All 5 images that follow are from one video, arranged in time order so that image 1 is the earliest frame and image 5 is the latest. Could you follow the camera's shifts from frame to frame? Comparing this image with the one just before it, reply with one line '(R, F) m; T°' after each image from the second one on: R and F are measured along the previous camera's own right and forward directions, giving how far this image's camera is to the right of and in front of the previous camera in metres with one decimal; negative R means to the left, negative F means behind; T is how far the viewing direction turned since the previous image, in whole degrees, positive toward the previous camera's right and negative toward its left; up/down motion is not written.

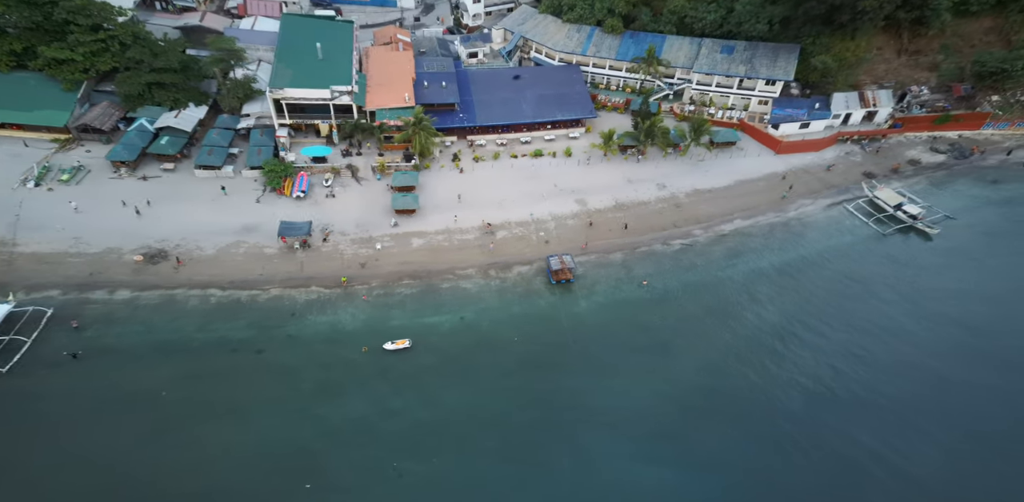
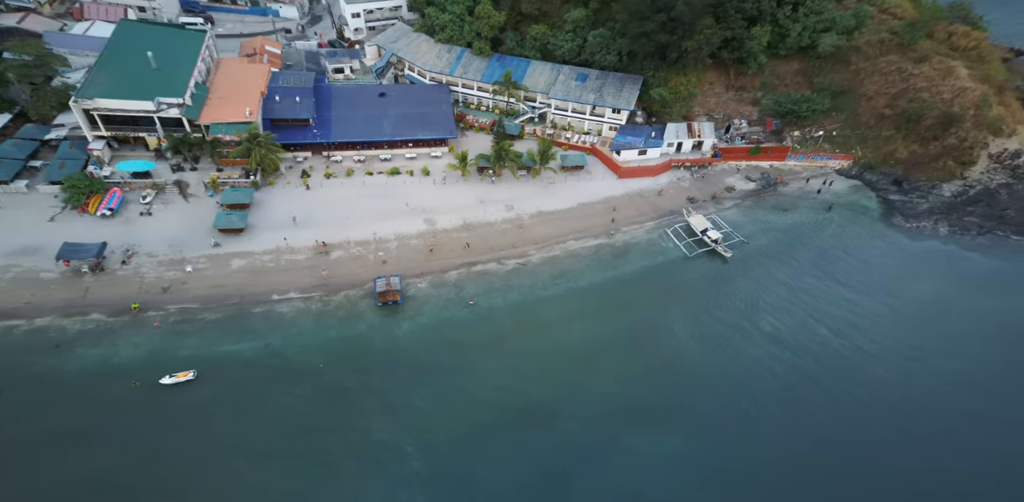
(+11.2, -1.8) m; +7°
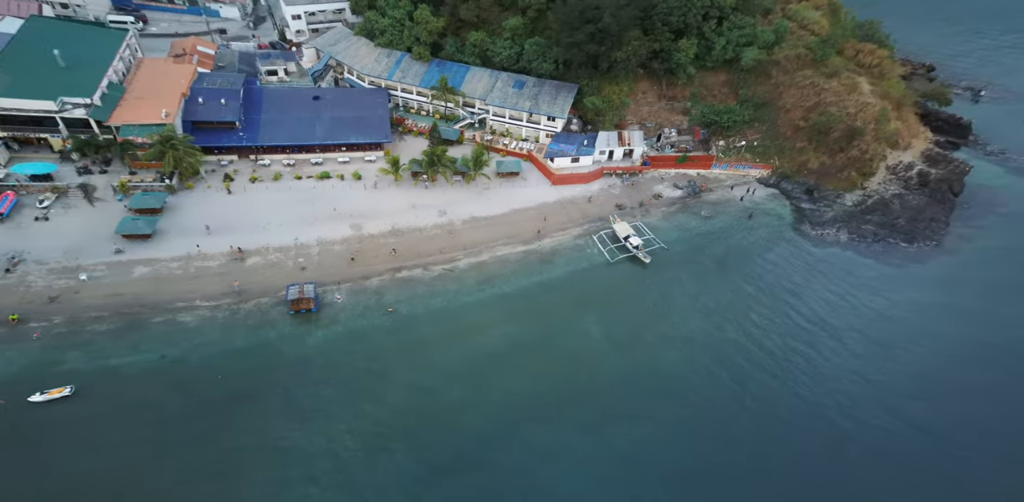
(+5.4, -0.3) m; +3°
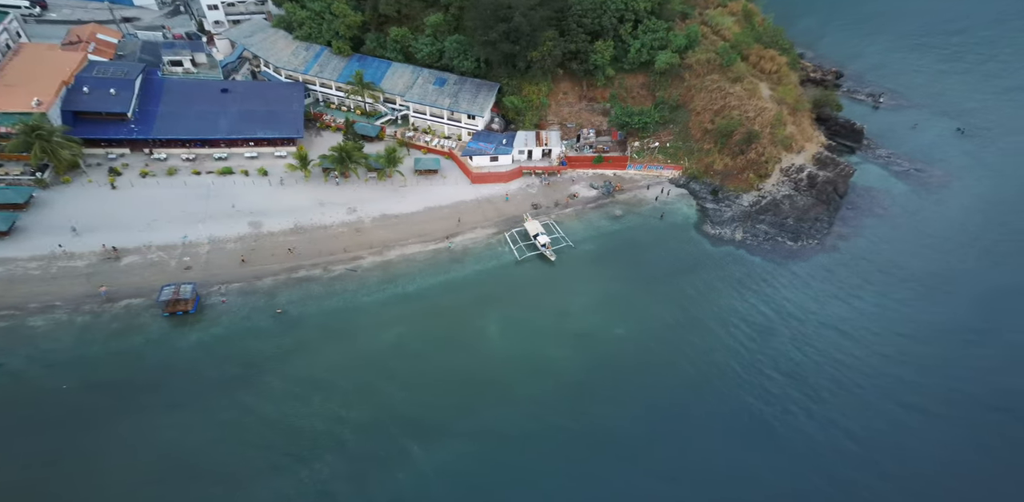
(+6.8, +0.4) m; +4°
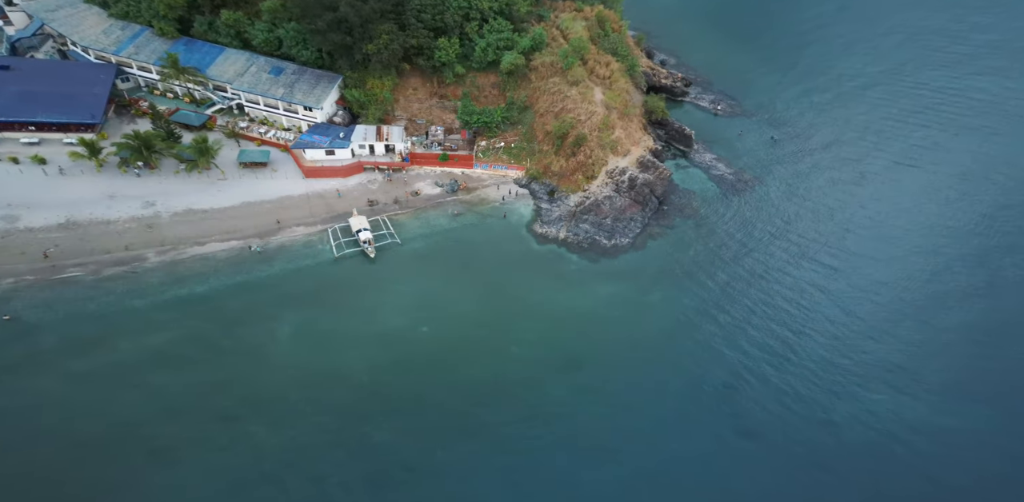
(+12.4, +1.0) m; +8°
